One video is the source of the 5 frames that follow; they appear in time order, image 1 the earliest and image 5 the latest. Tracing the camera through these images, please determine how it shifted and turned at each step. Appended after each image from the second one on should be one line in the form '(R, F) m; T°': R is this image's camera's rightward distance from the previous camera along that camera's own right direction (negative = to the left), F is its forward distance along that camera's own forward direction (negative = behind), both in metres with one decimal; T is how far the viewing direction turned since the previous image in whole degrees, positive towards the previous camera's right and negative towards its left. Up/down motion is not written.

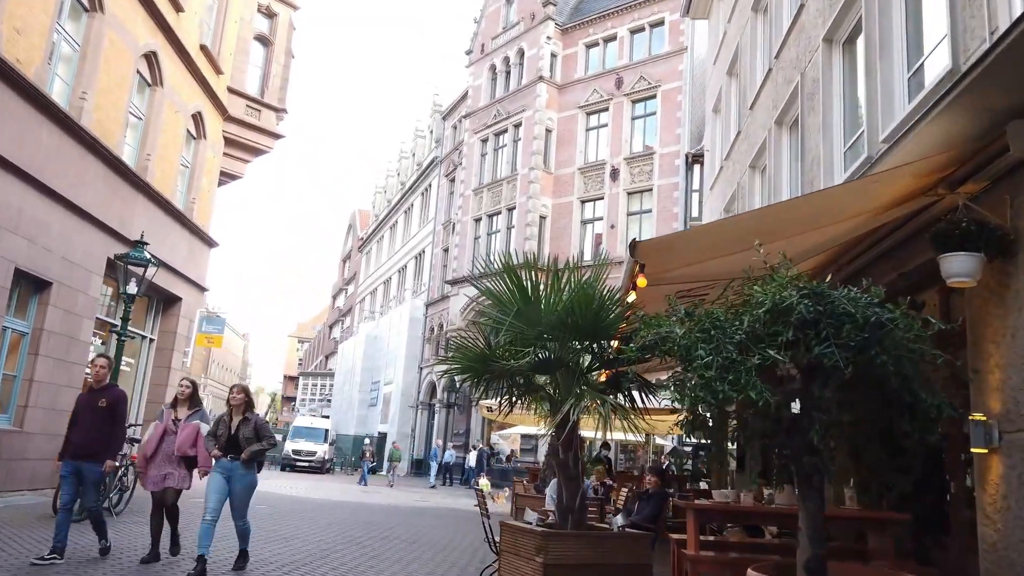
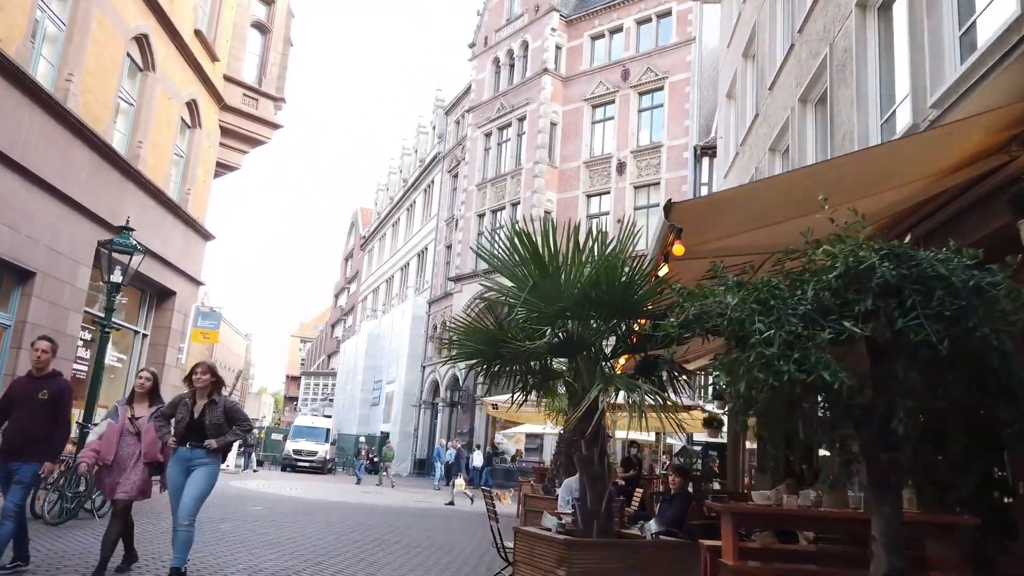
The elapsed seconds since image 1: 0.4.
(-0.1, +0.6) m; 0°
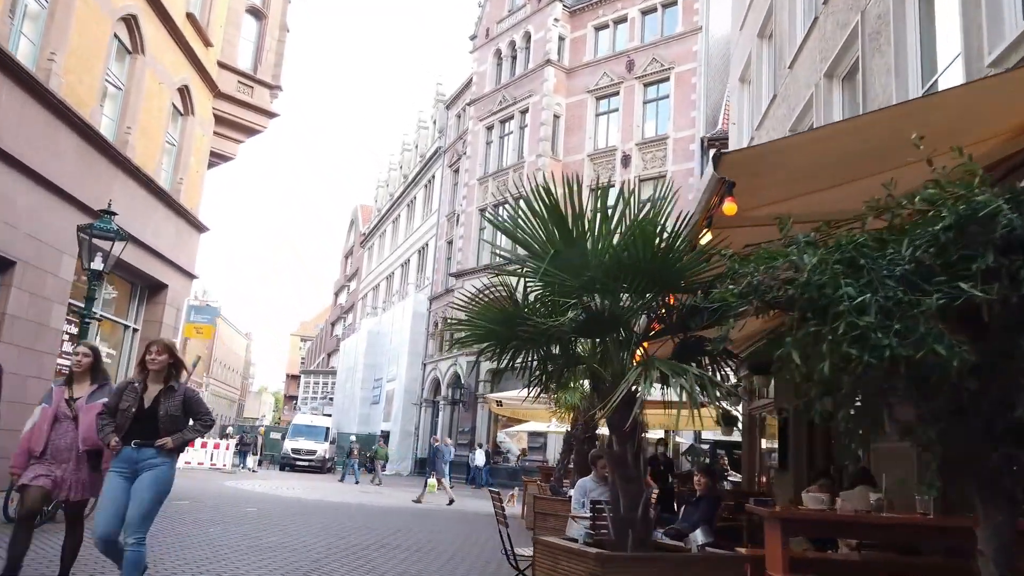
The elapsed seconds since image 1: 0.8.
(-0.1, +0.6) m; 0°
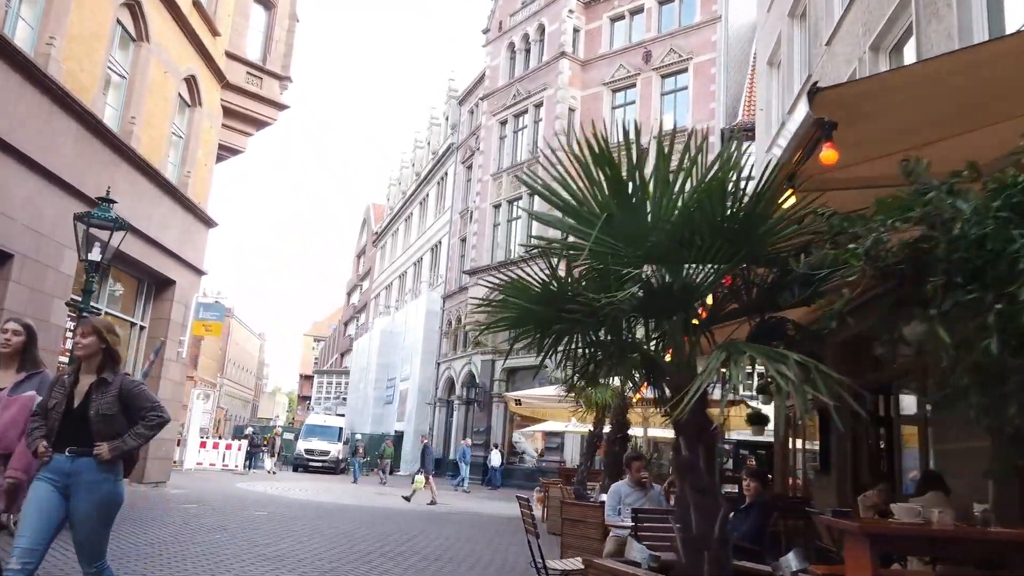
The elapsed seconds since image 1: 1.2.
(-0.1, +0.6) m; -1°
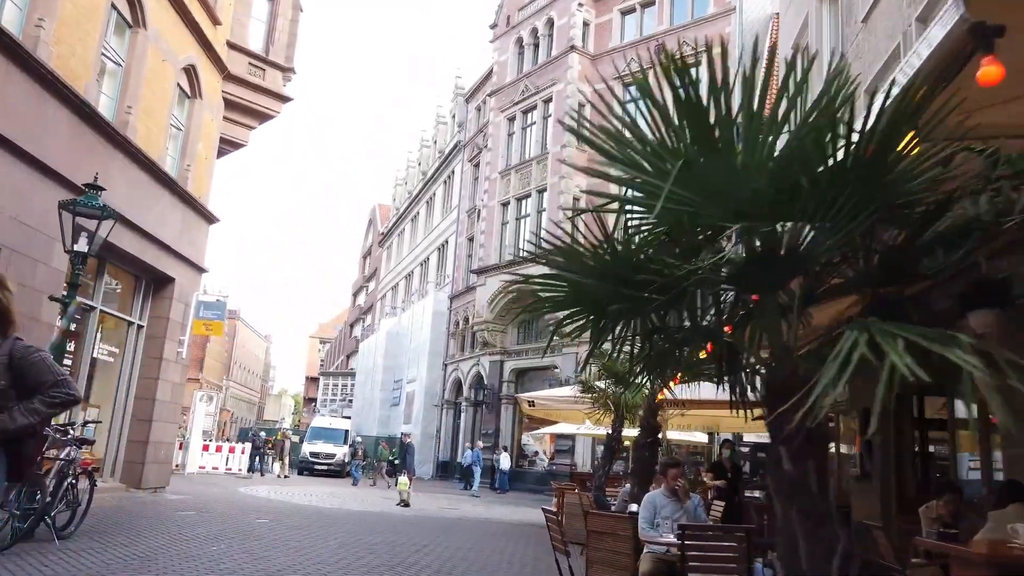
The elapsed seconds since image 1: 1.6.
(-0.1, +0.6) m; 0°
